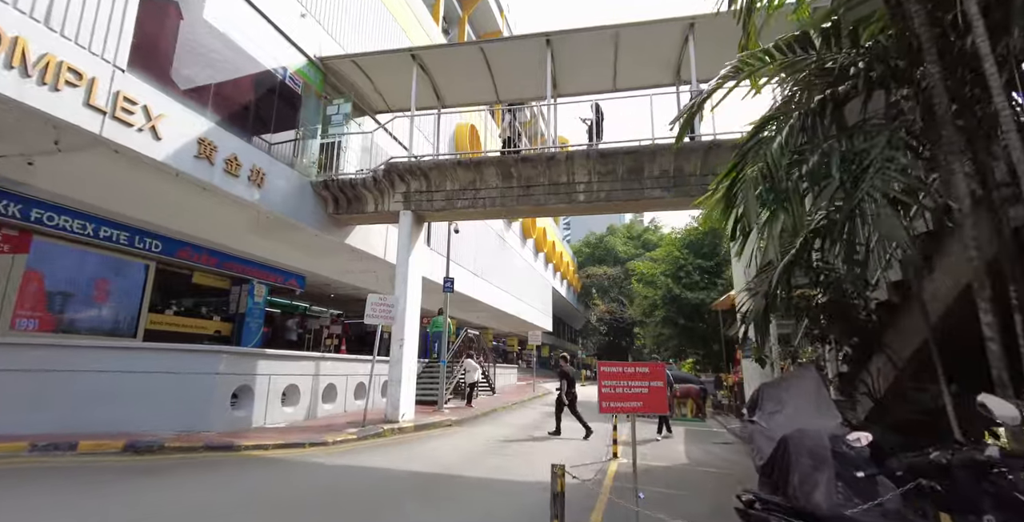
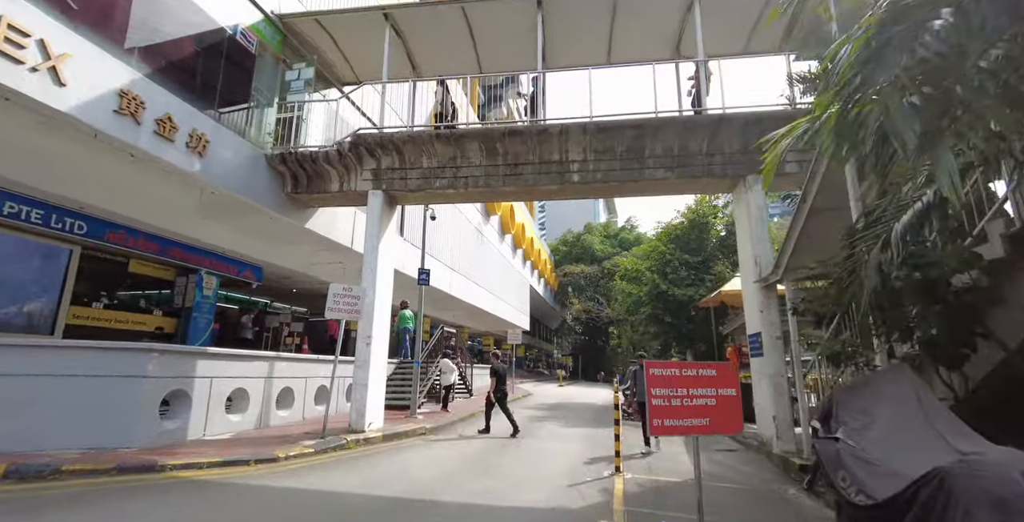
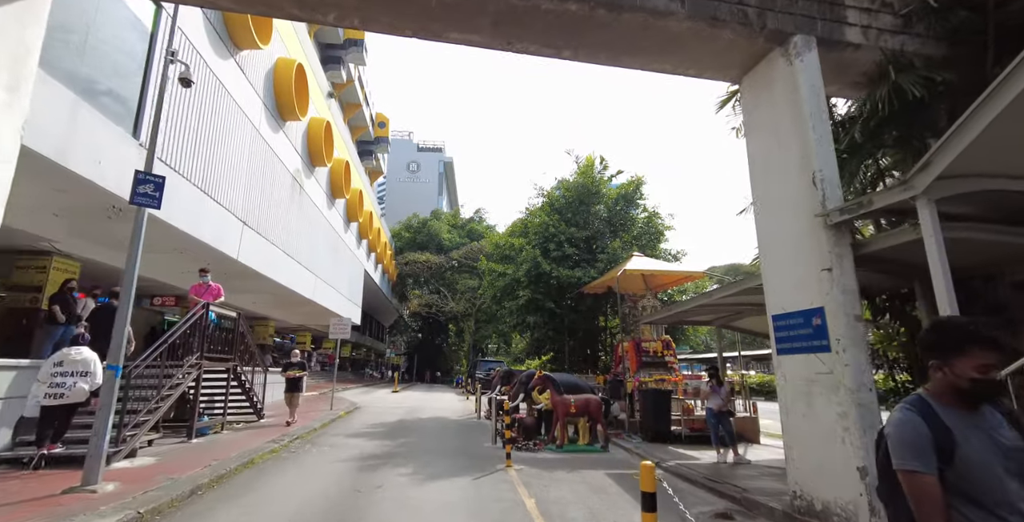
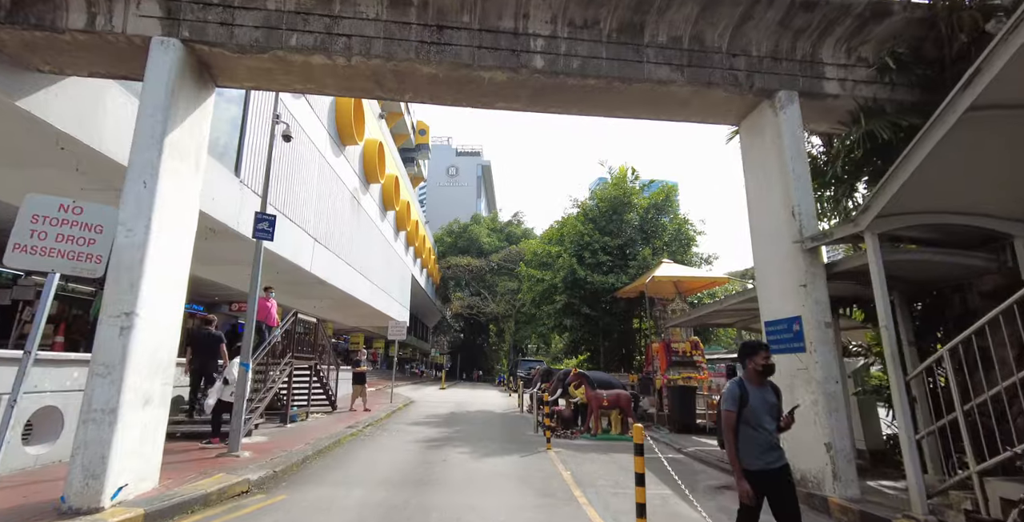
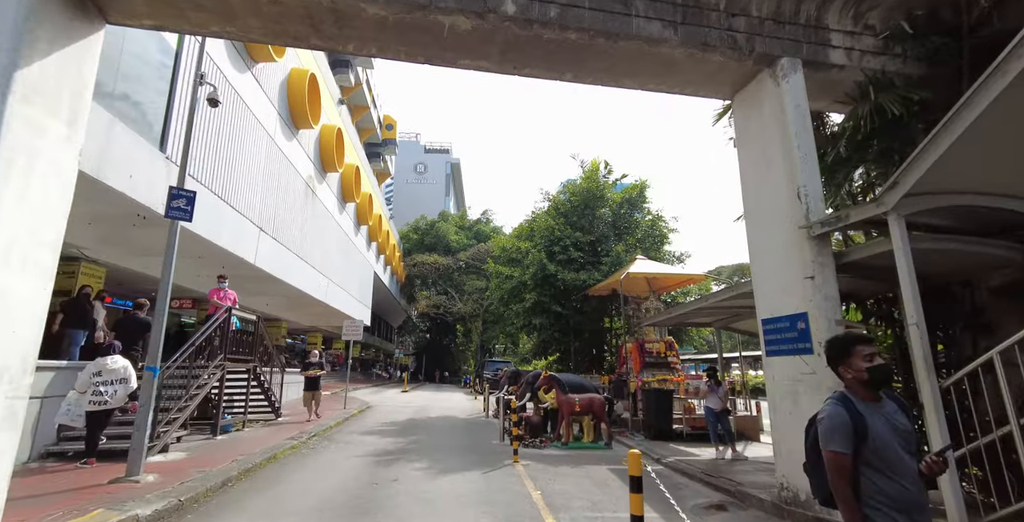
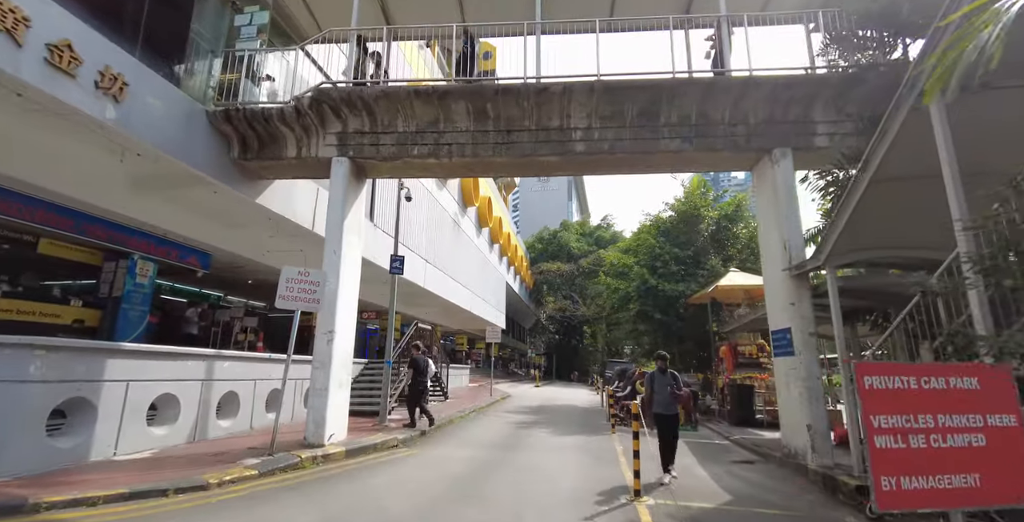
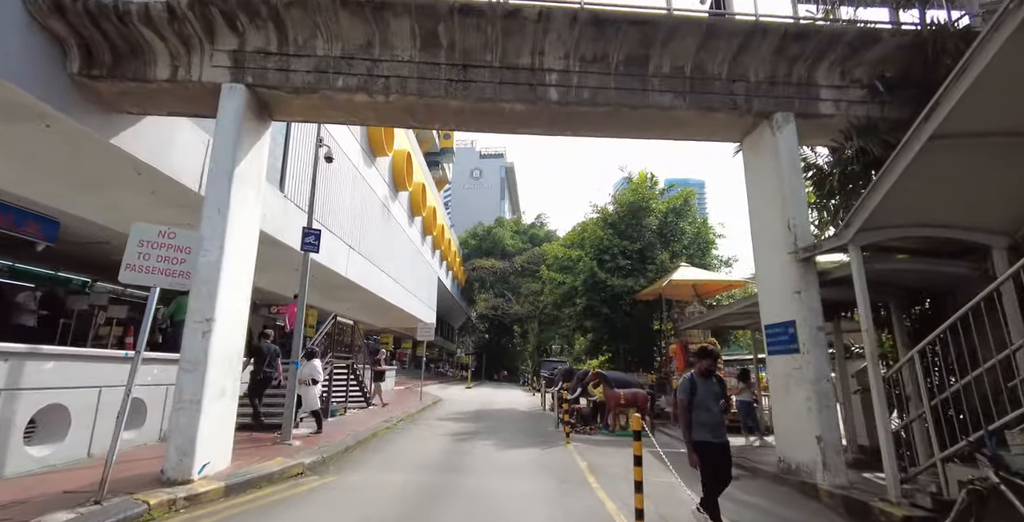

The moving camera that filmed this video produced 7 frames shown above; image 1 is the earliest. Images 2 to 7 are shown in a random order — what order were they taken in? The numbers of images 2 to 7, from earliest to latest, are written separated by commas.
2, 6, 7, 4, 5, 3
